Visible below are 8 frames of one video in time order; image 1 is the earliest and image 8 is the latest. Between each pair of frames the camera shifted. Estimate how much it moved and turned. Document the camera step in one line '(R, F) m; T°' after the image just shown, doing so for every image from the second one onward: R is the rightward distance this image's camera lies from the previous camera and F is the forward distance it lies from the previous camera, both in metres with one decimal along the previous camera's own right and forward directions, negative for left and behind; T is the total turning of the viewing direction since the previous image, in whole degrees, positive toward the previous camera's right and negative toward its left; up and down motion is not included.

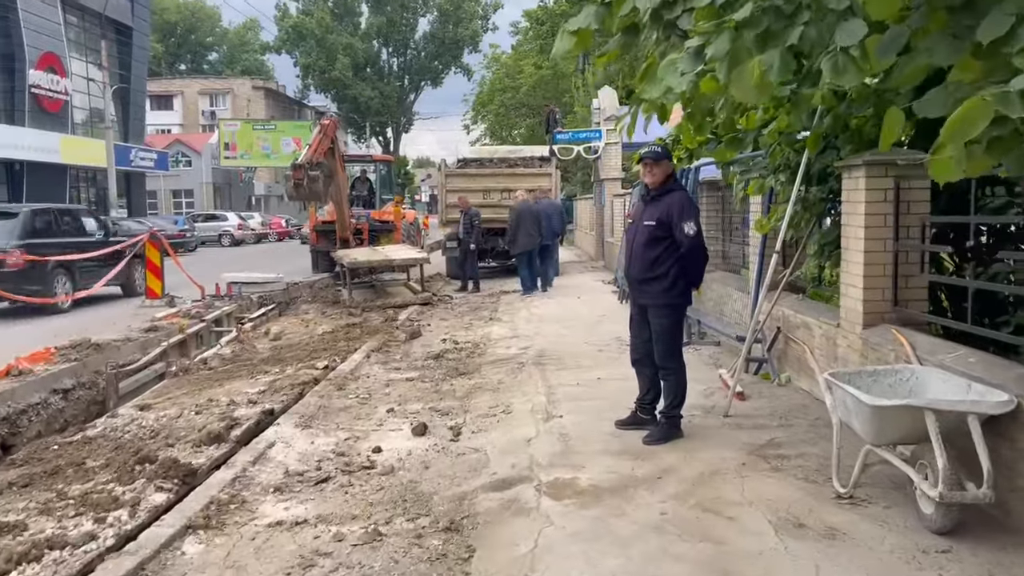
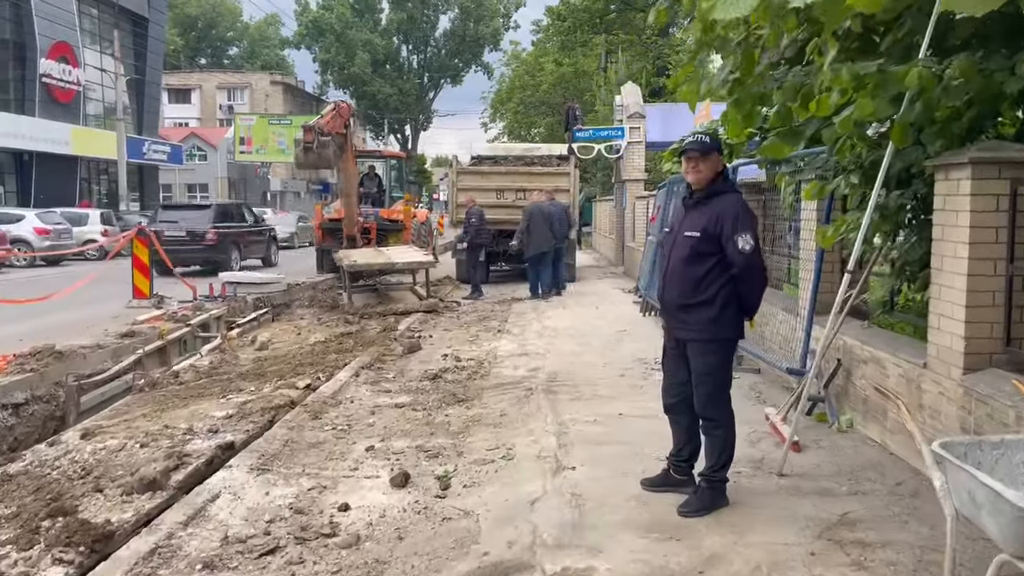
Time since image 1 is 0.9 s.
(+0.1, +1.2) m; -1°
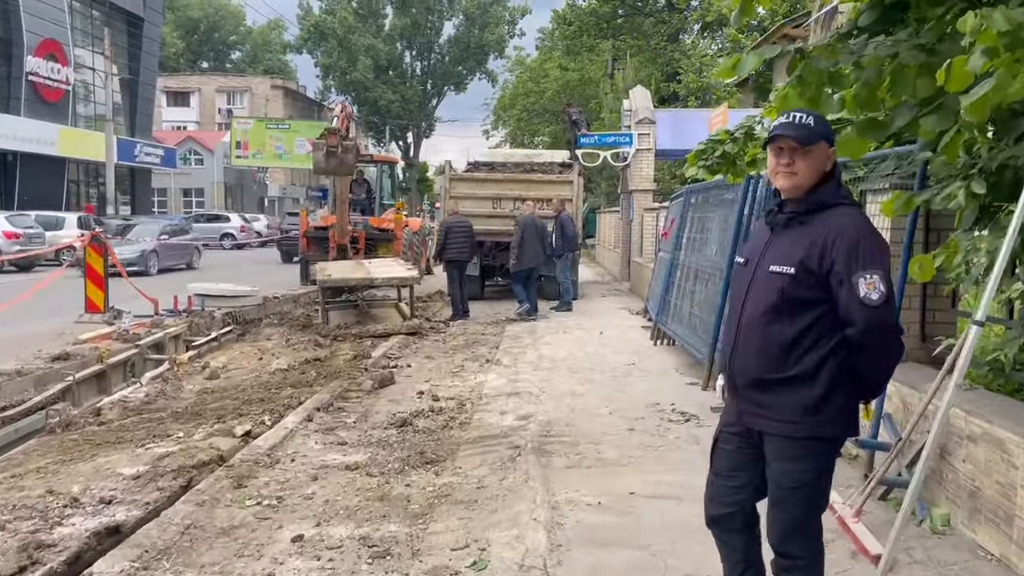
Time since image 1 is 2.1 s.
(+0.1, +1.5) m; 0°
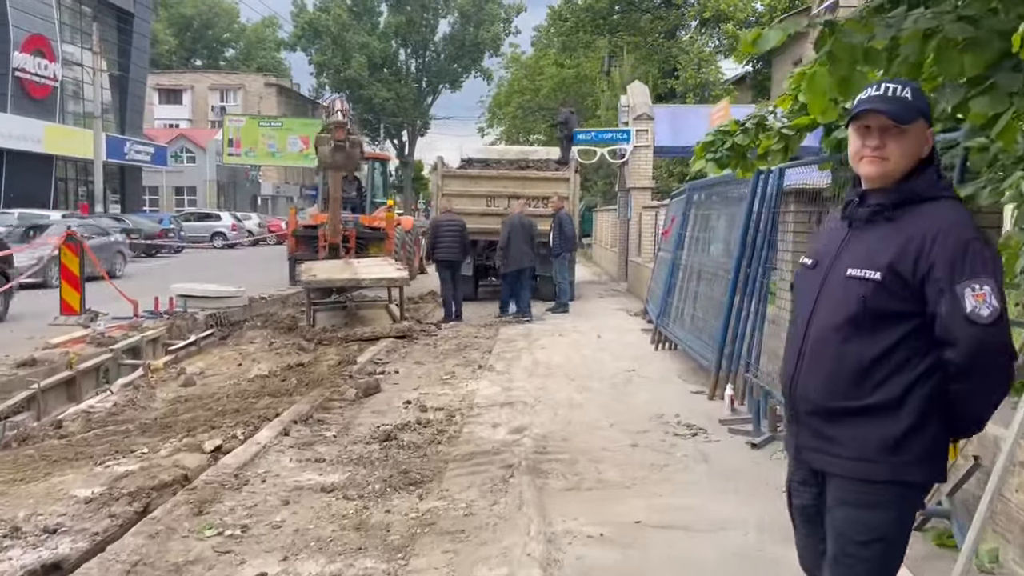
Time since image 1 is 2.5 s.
(0.0, +0.5) m; 0°
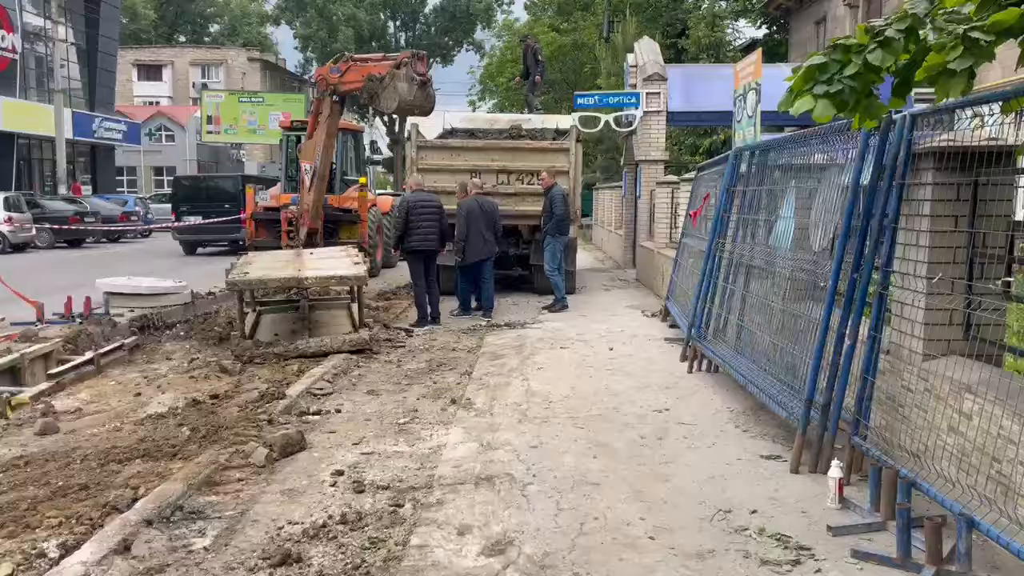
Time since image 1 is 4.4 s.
(+0.1, +2.6) m; 0°
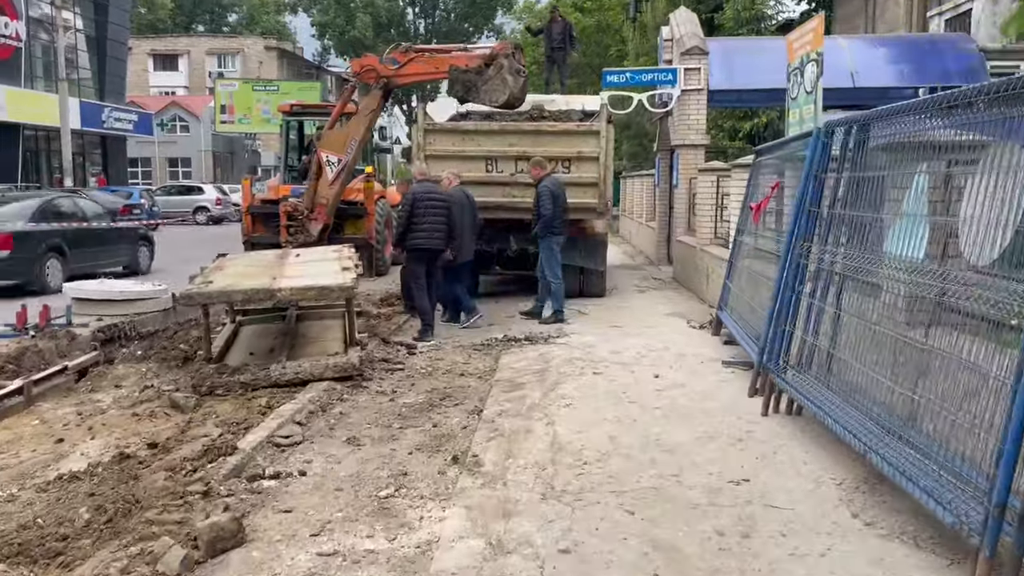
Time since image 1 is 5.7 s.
(0.0, +1.7) m; -1°
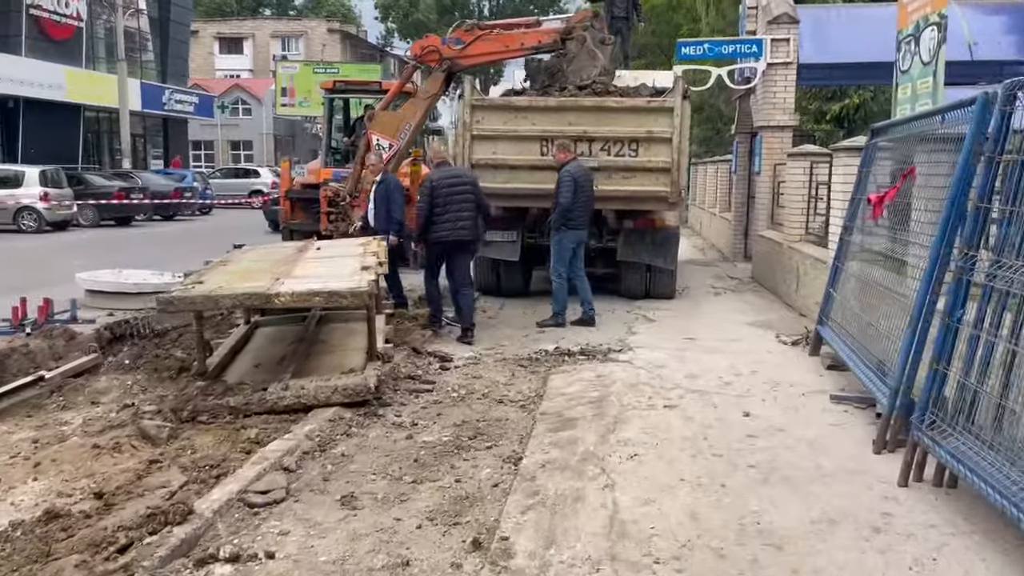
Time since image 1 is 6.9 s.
(+0.1, +1.5) m; -4°
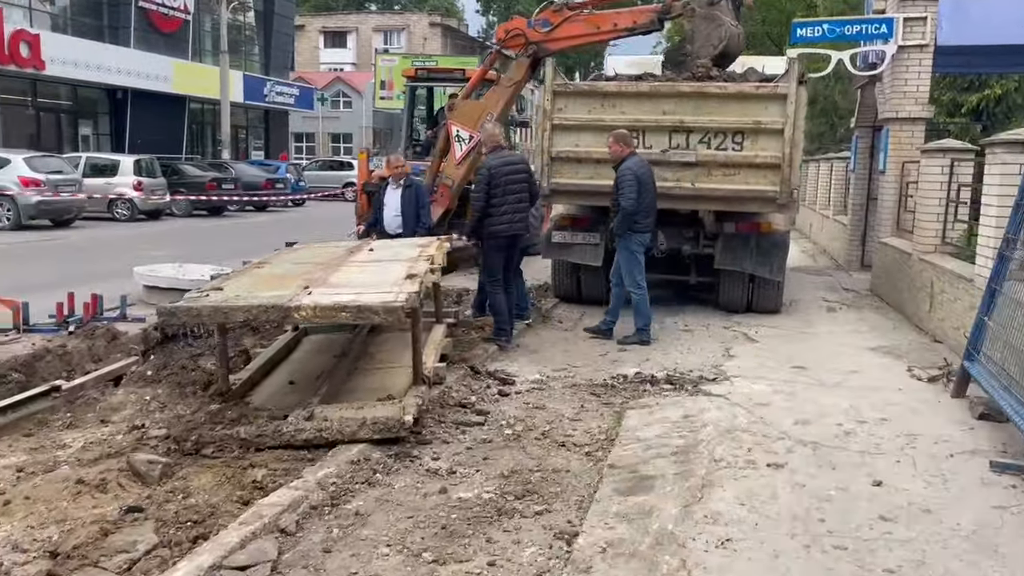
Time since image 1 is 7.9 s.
(+0.2, +1.1) m; -7°
